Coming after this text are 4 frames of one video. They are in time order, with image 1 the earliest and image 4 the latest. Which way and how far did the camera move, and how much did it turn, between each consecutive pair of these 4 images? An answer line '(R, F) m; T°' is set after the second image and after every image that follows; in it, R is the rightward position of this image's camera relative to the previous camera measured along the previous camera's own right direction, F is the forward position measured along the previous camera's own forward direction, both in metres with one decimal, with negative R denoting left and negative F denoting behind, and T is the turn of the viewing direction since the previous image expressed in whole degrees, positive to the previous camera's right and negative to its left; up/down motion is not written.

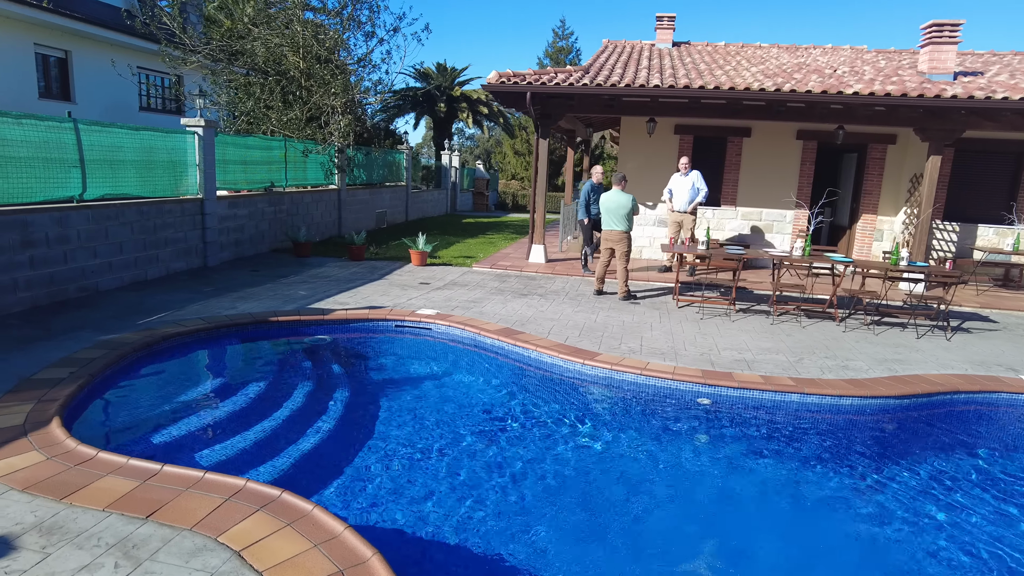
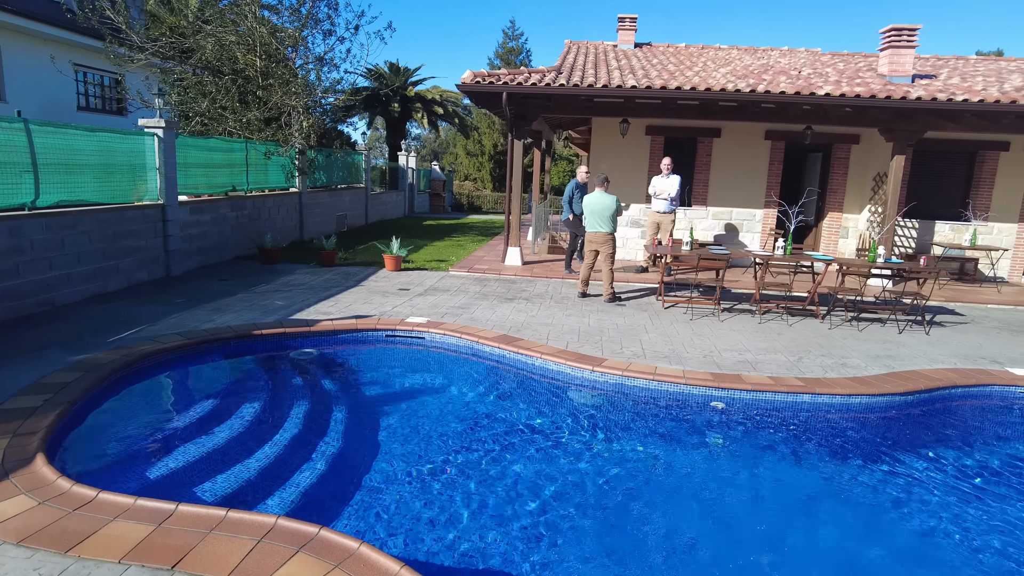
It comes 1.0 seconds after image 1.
(-0.5, +0.2) m; +5°
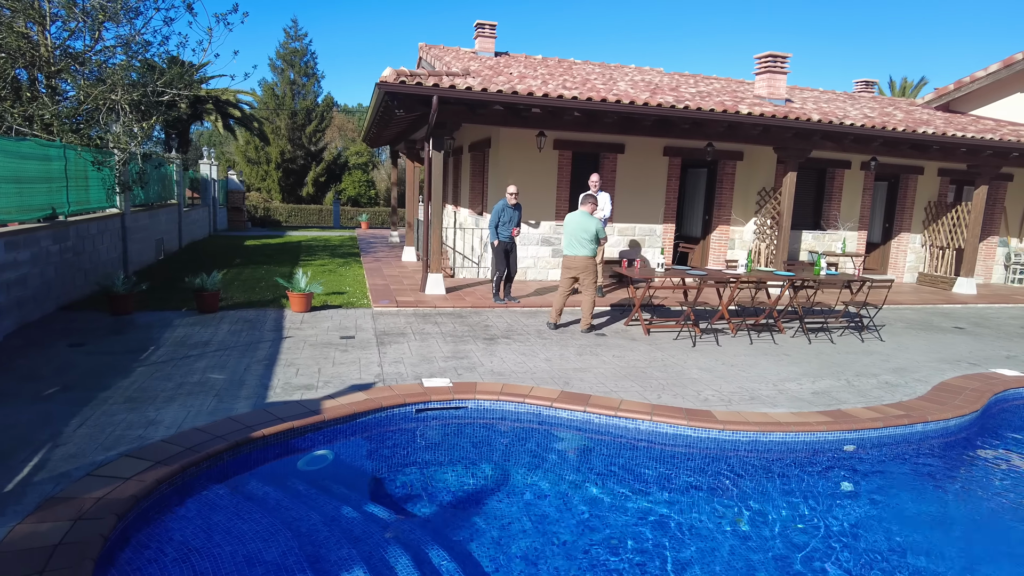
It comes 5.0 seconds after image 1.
(-2.2, +1.6) m; +21°
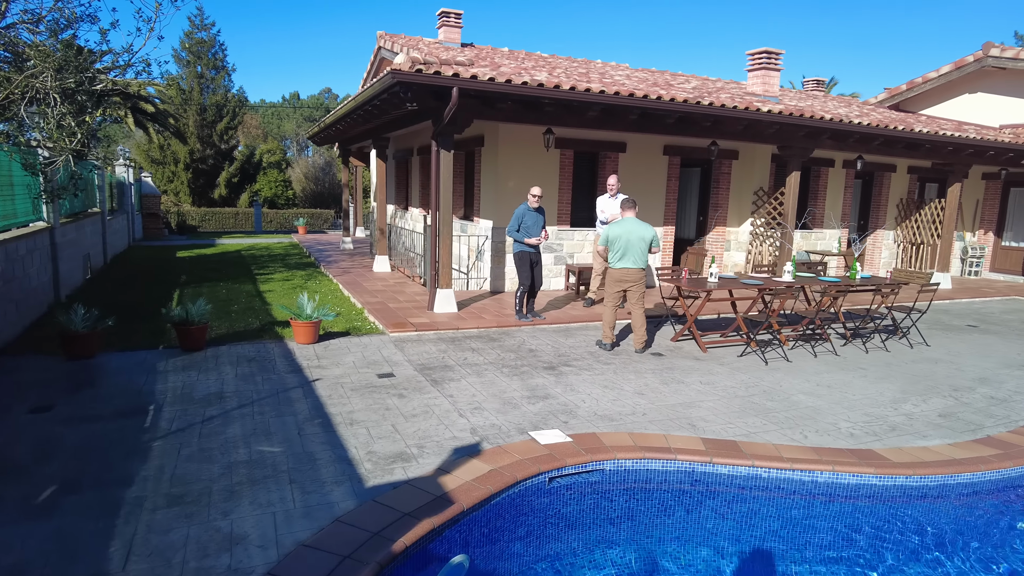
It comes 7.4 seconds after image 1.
(-1.4, +1.0) m; +8°
